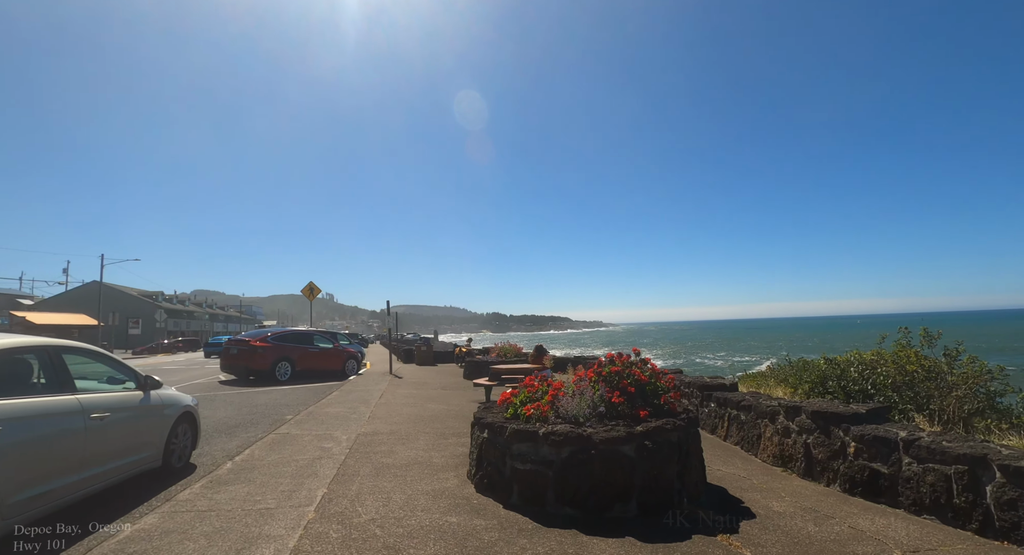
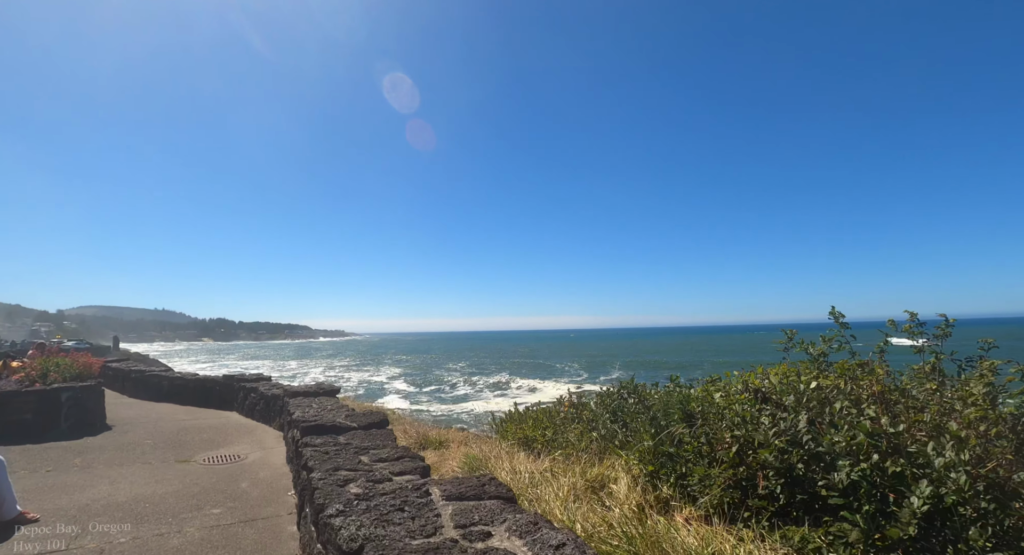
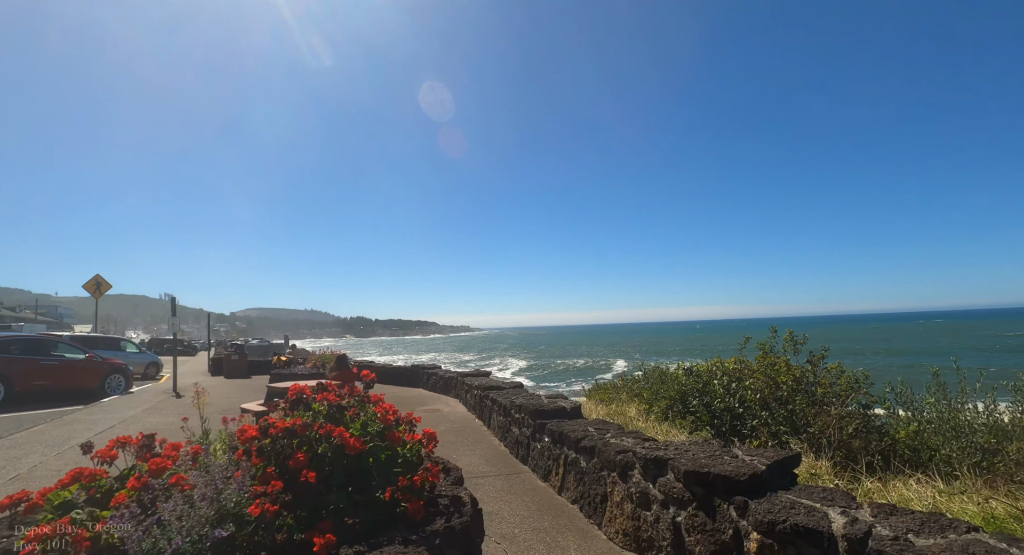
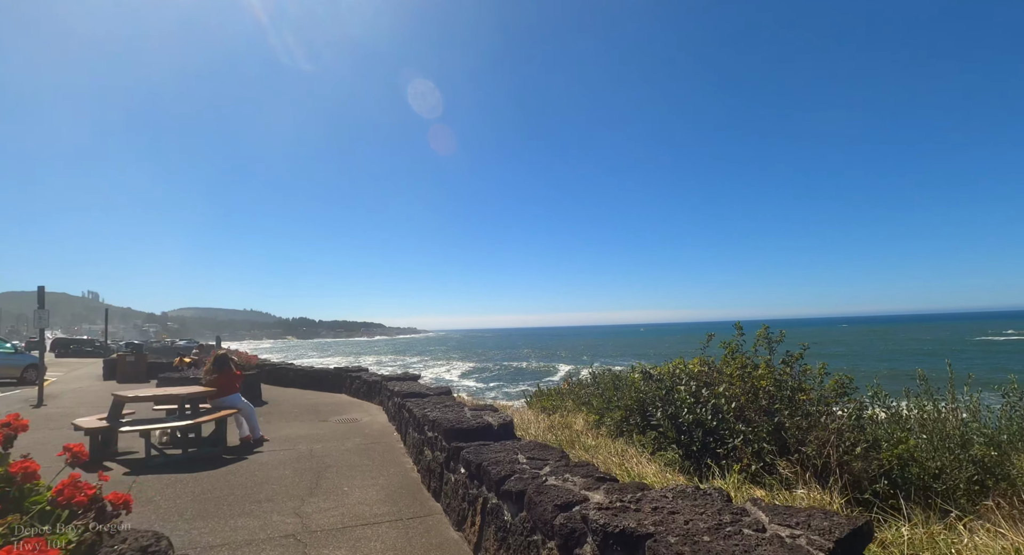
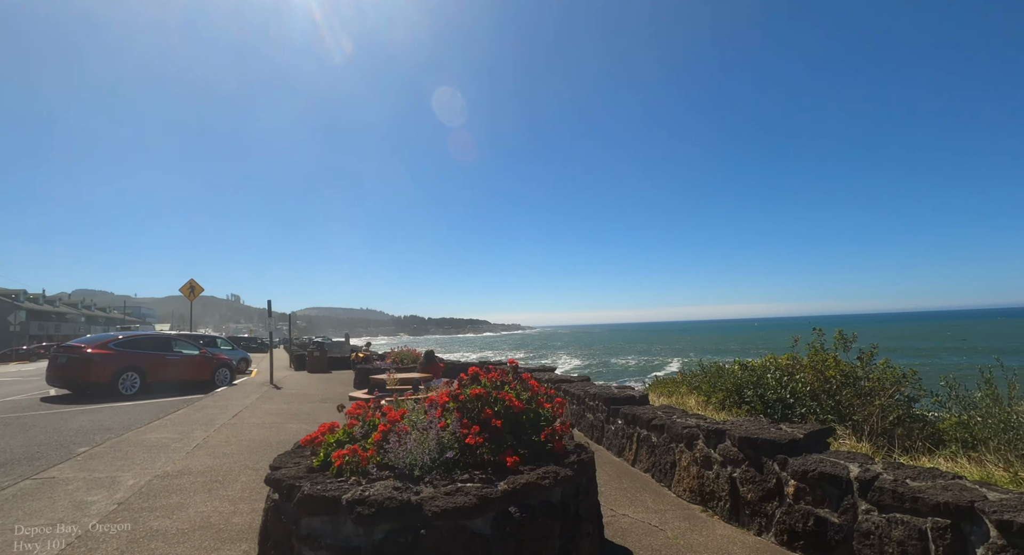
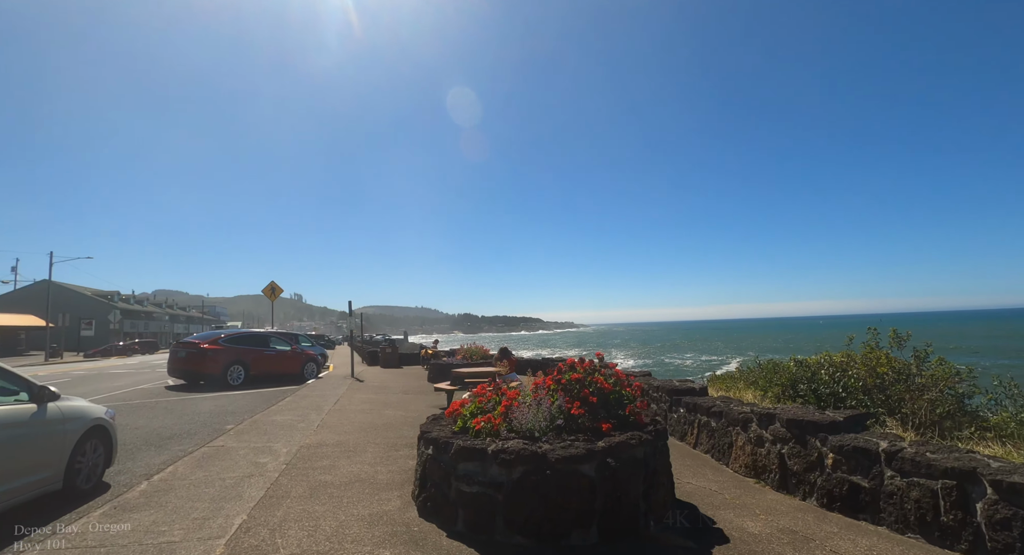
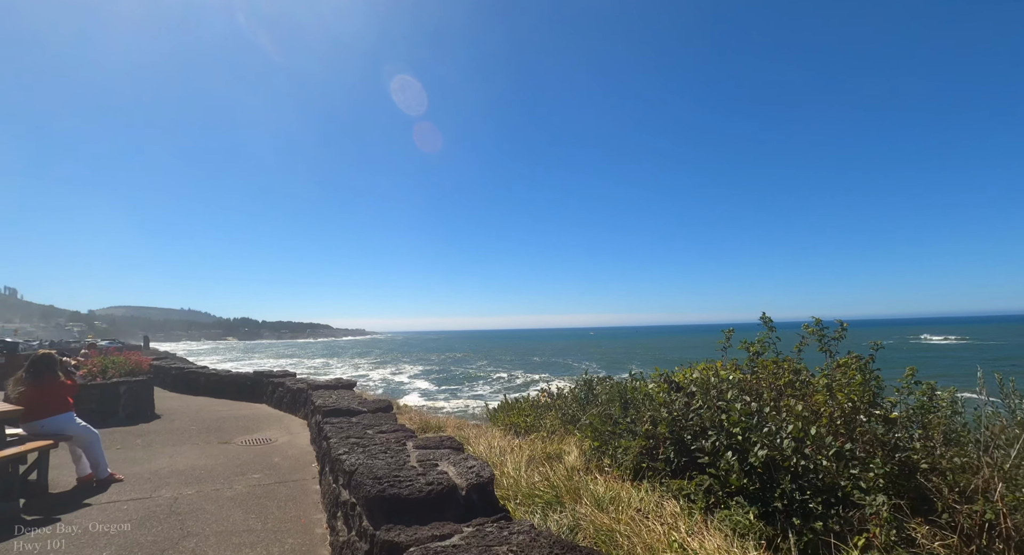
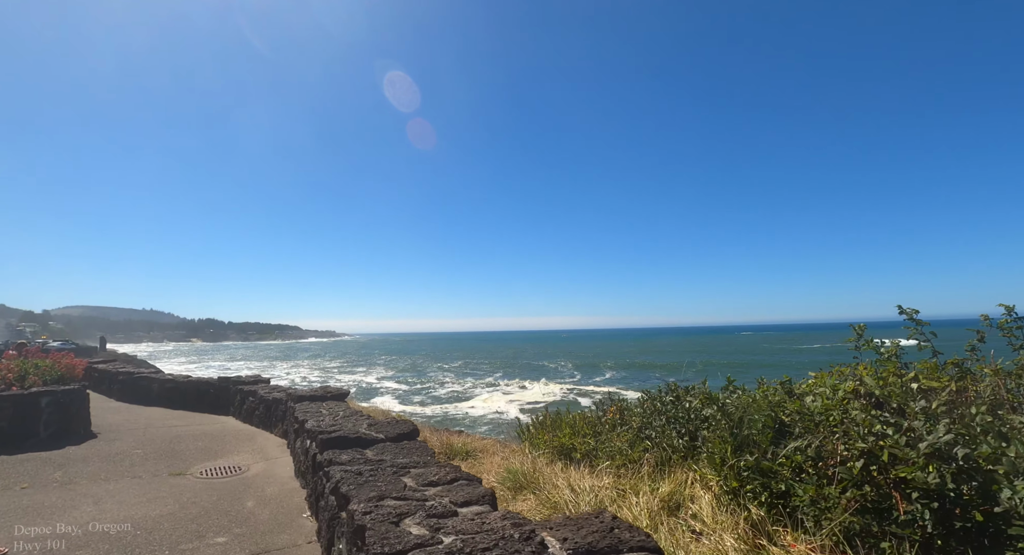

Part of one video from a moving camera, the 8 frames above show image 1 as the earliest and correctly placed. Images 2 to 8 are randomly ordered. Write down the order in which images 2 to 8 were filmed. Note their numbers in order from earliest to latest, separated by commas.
6, 5, 3, 4, 7, 2, 8
